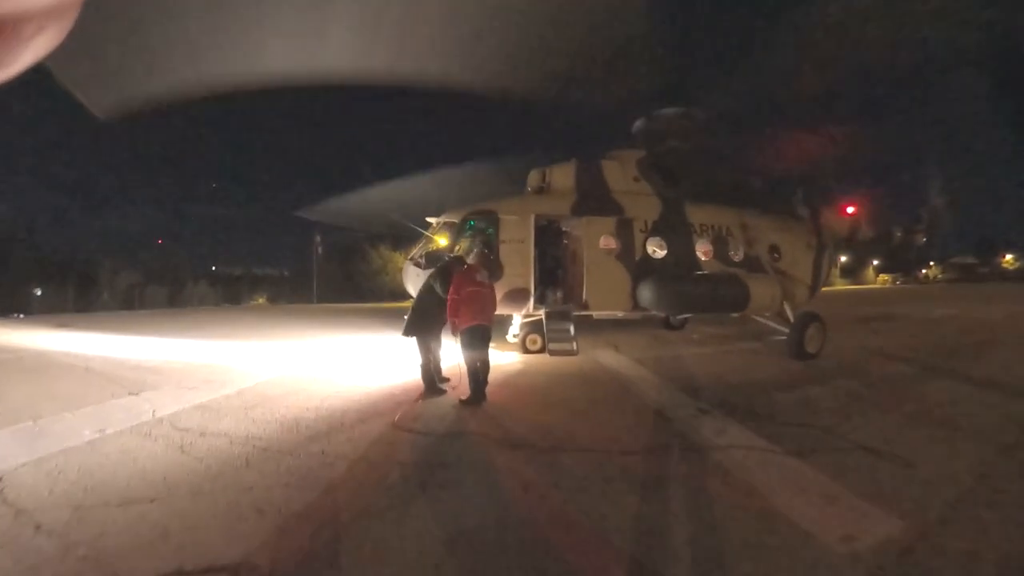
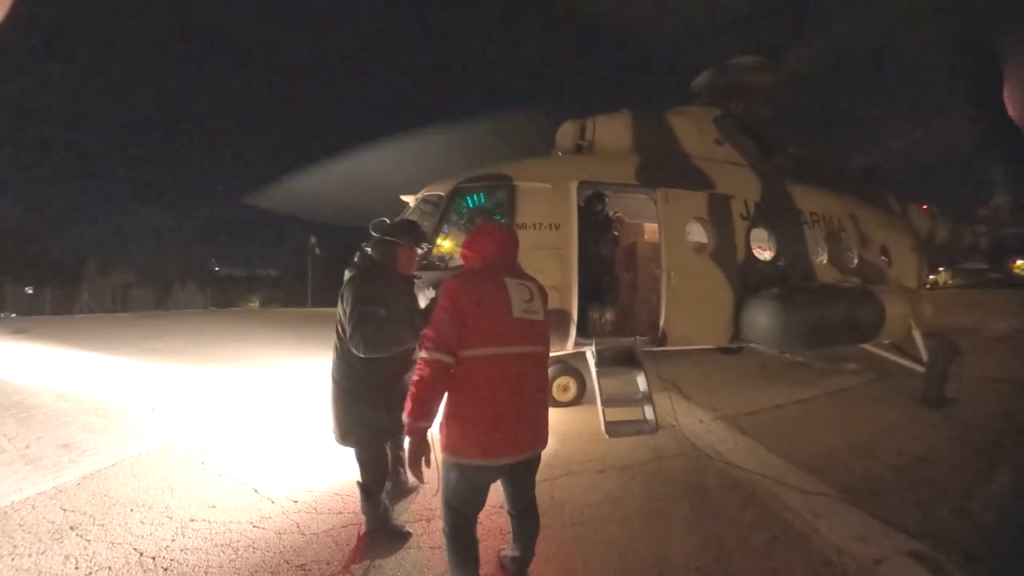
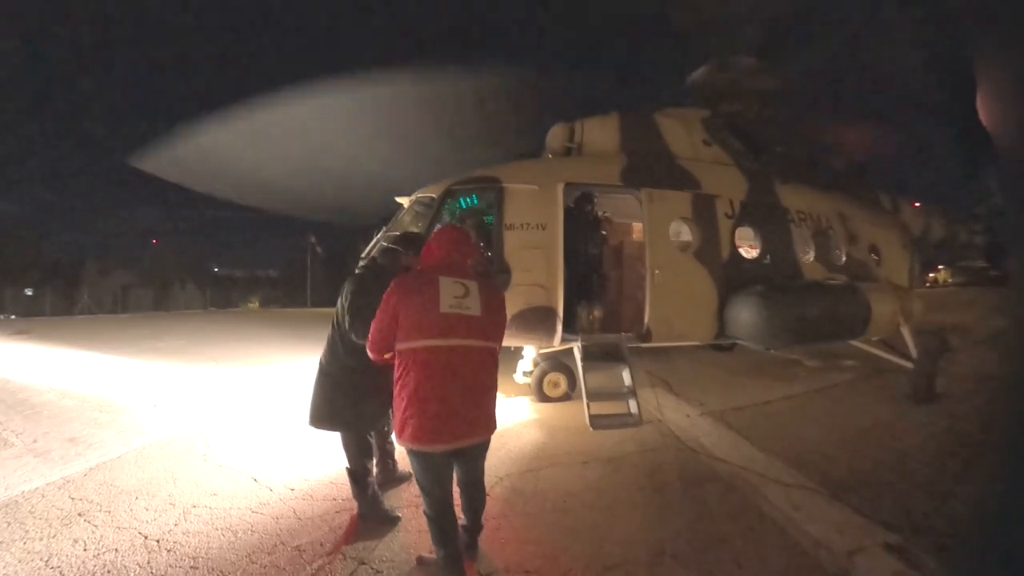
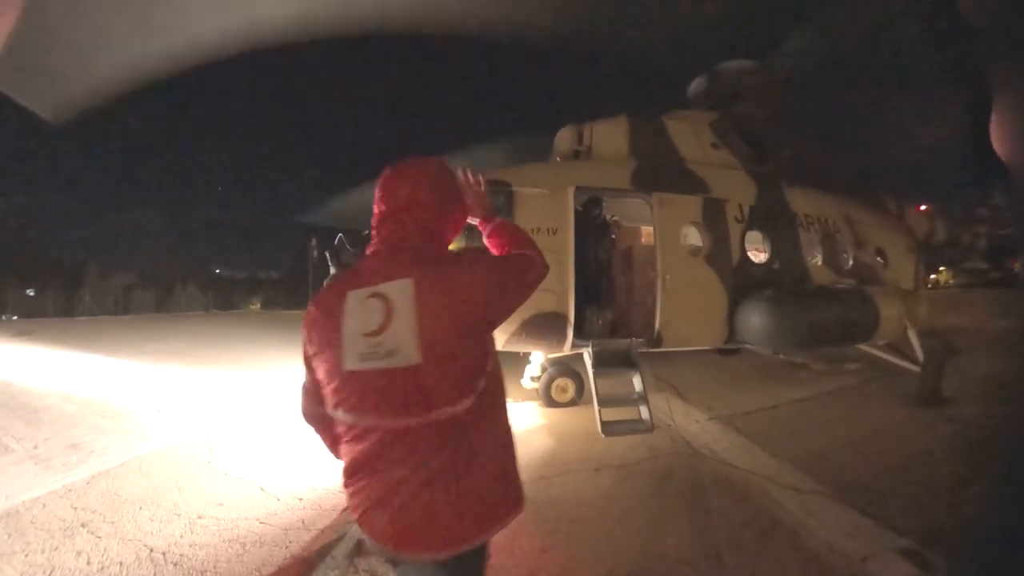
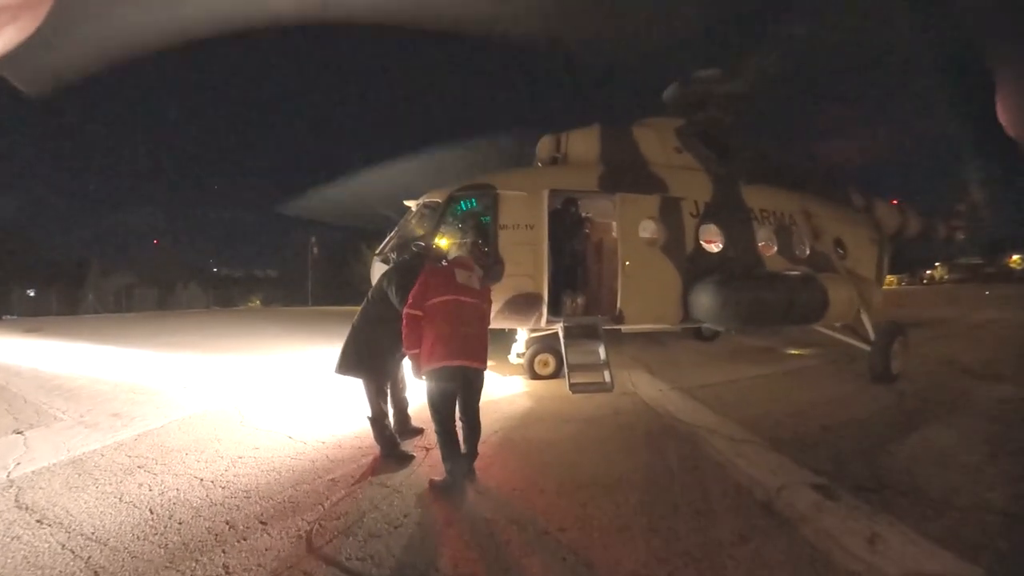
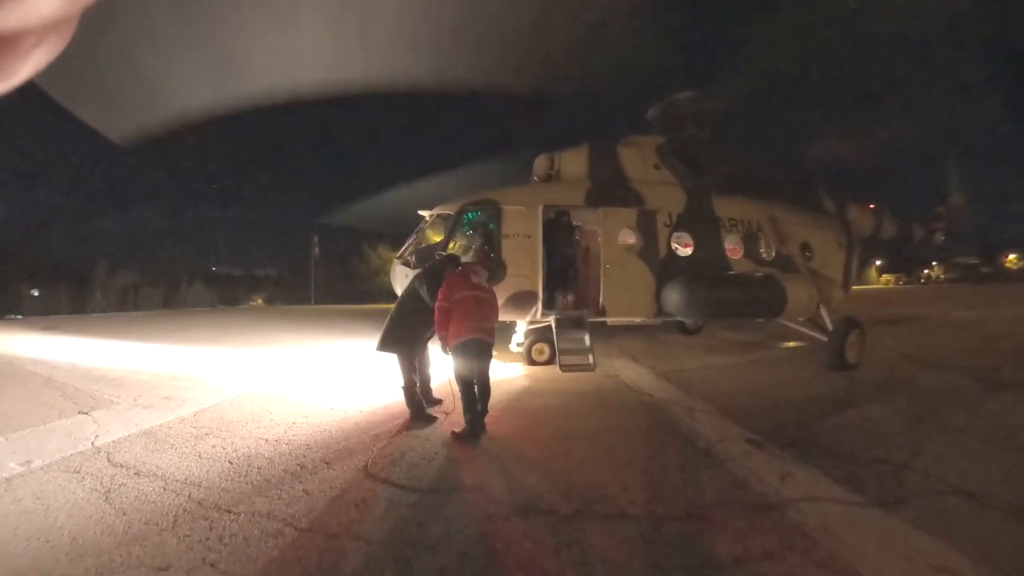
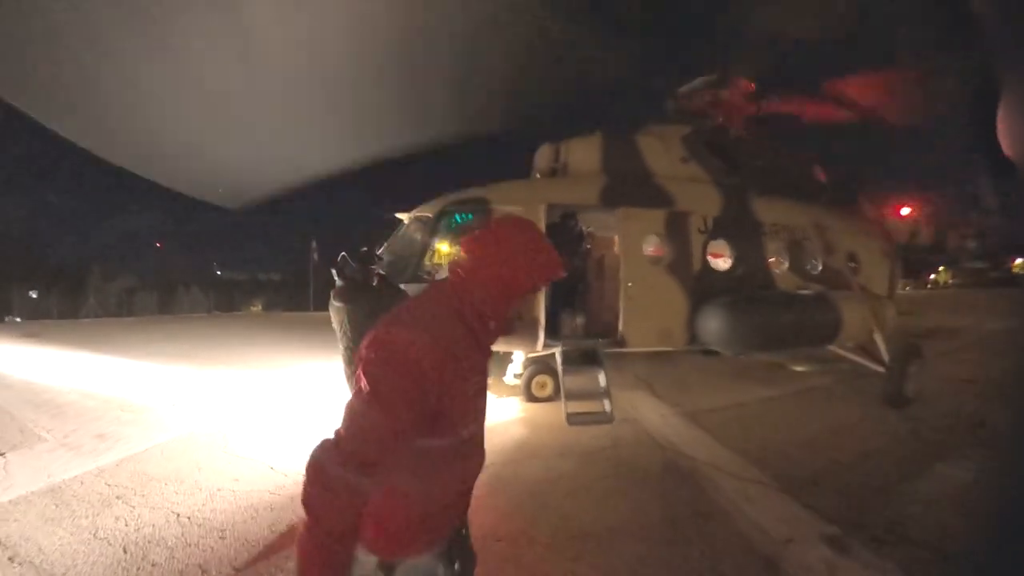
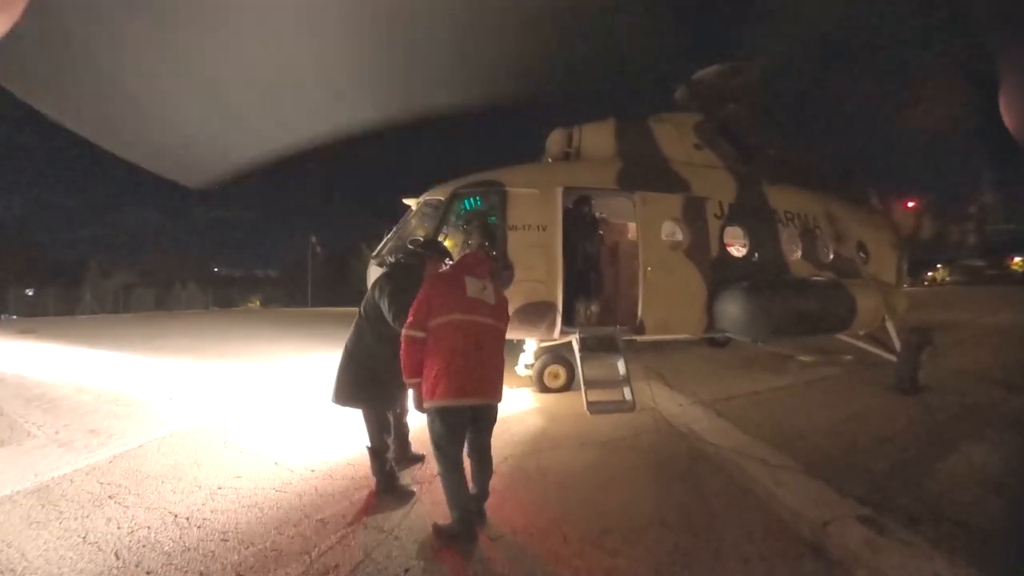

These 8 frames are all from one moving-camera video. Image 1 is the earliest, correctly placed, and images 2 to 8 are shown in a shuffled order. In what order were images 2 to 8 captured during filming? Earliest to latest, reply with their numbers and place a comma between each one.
6, 5, 8, 3, 2, 4, 7
